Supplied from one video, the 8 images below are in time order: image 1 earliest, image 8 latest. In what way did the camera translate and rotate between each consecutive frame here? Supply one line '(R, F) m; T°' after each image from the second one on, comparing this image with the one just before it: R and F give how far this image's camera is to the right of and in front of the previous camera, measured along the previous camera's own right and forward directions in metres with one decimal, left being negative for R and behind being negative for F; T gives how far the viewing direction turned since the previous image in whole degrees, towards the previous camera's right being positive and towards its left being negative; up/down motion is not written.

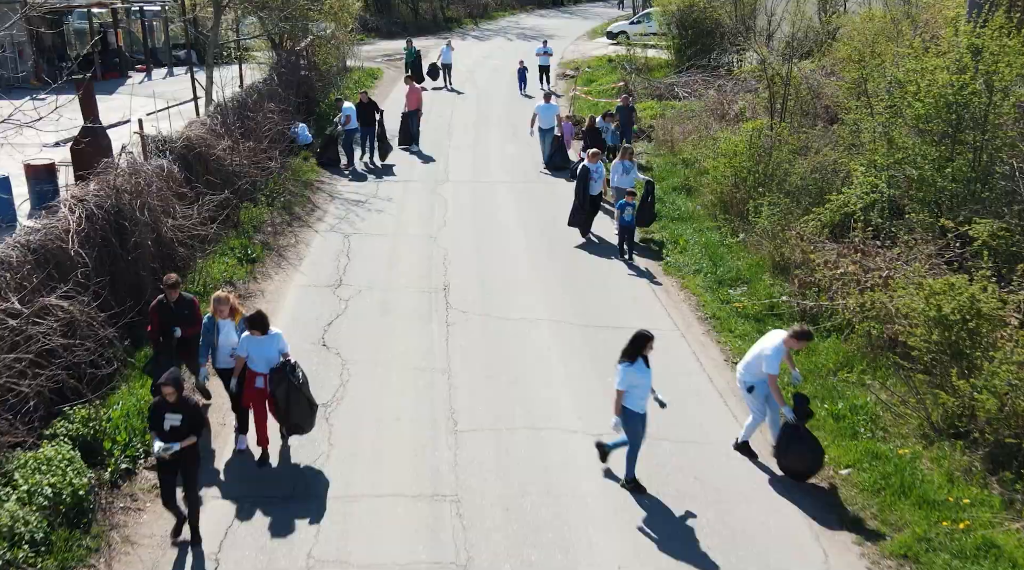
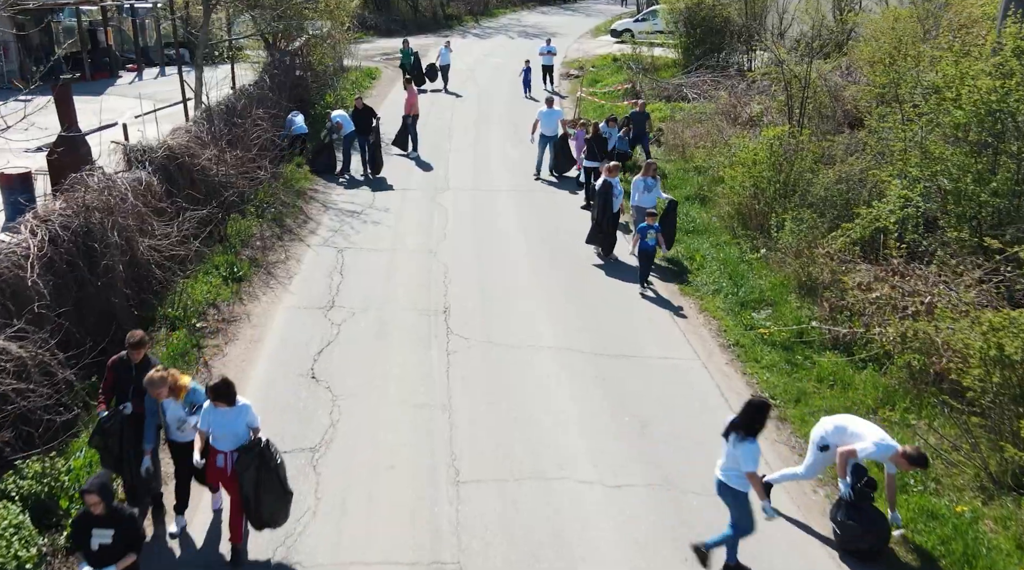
(-0.1, +0.9) m; 0°
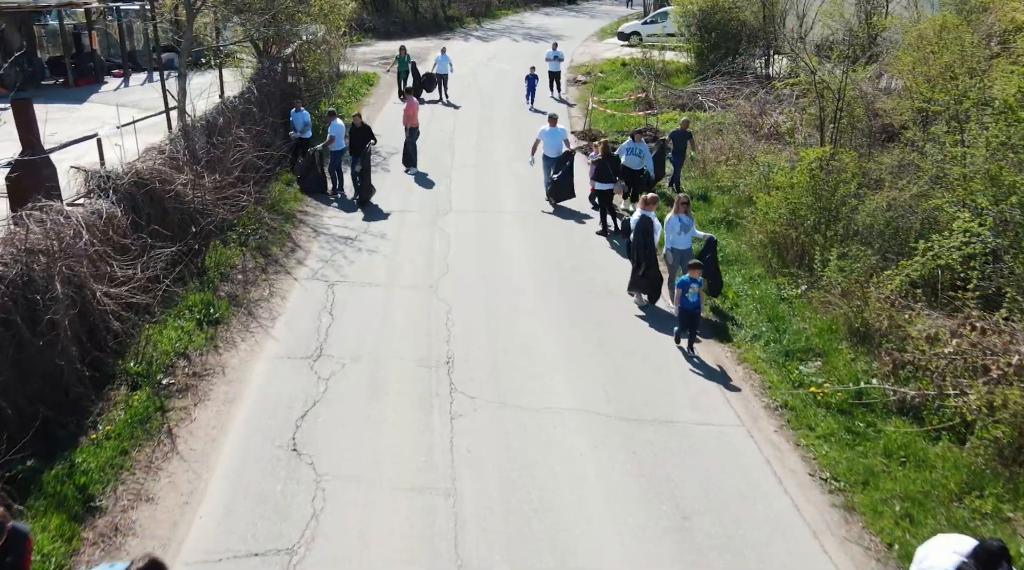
(-0.1, +1.4) m; 0°
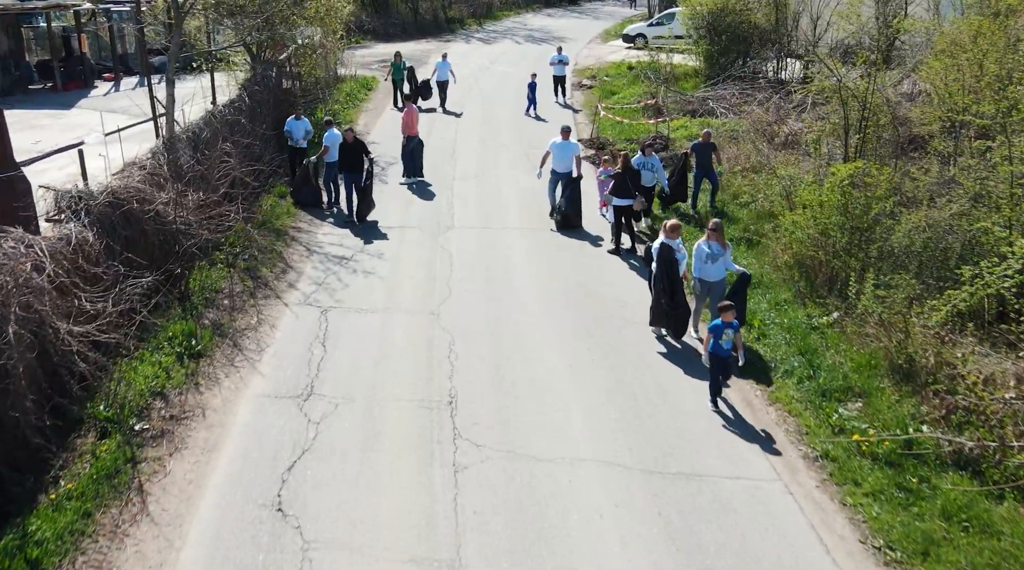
(-0.1, +0.9) m; 0°
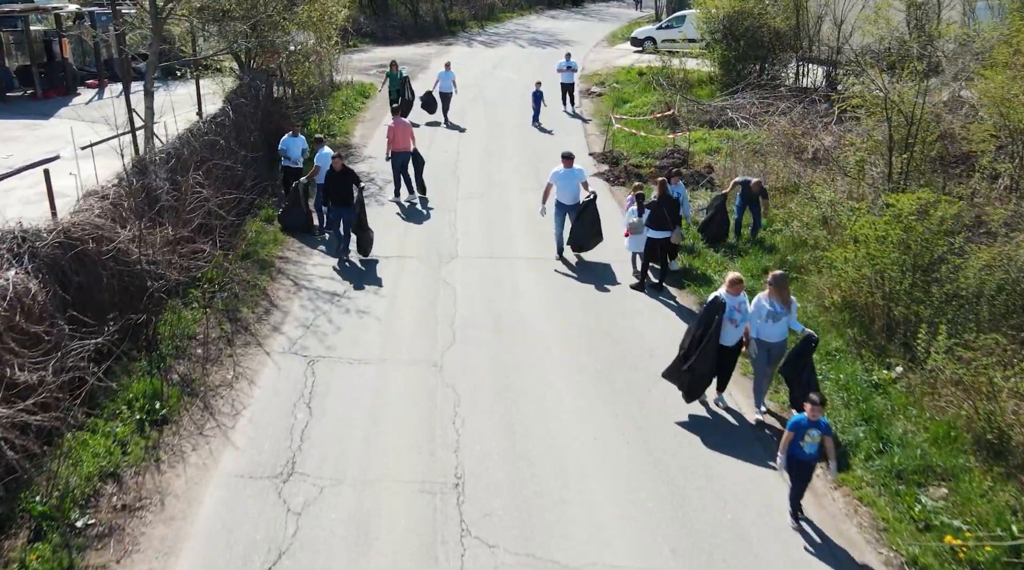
(-0.1, +1.4) m; 0°
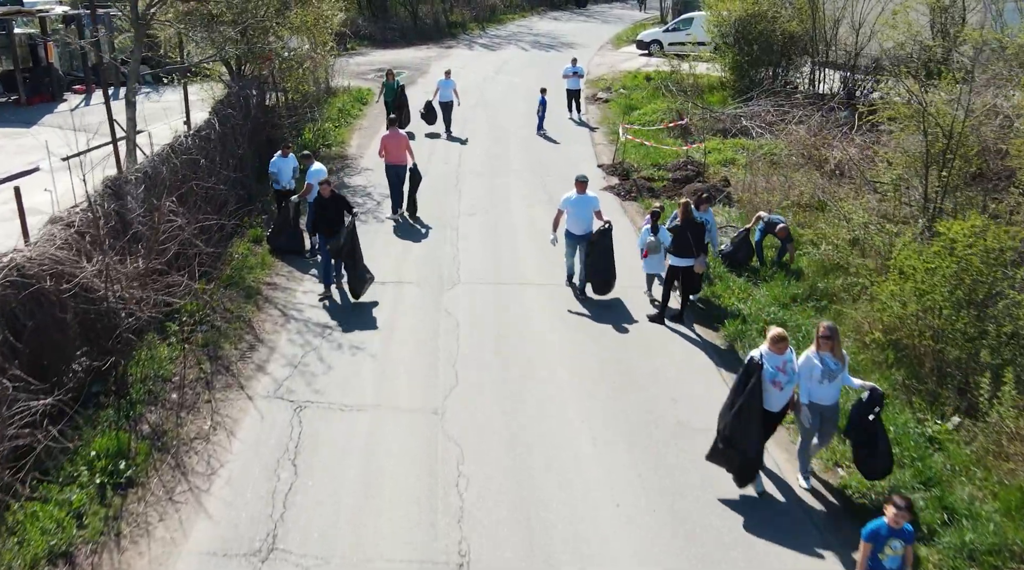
(-0.1, +1.0) m; 0°
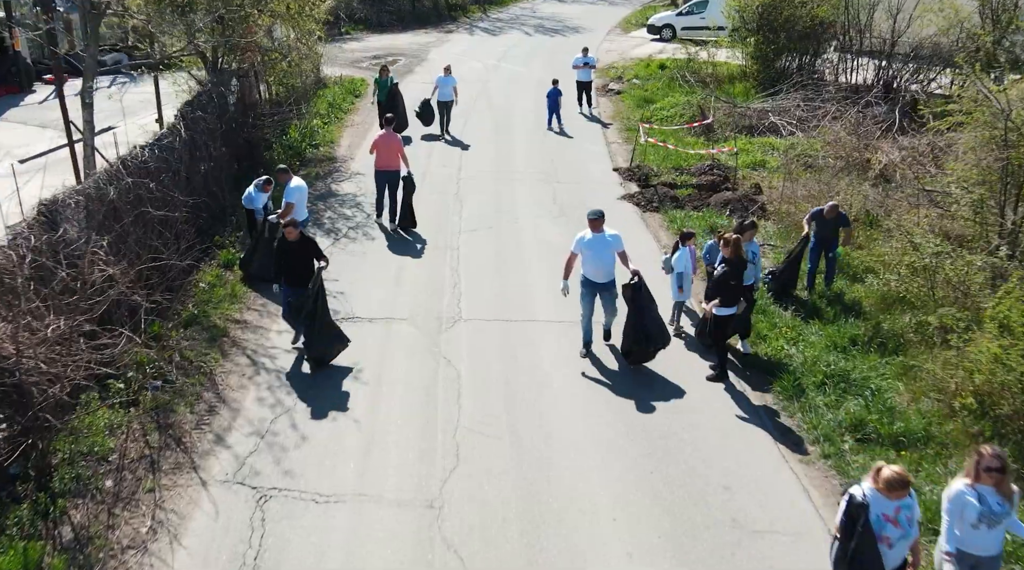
(-0.1, +1.7) m; 0°
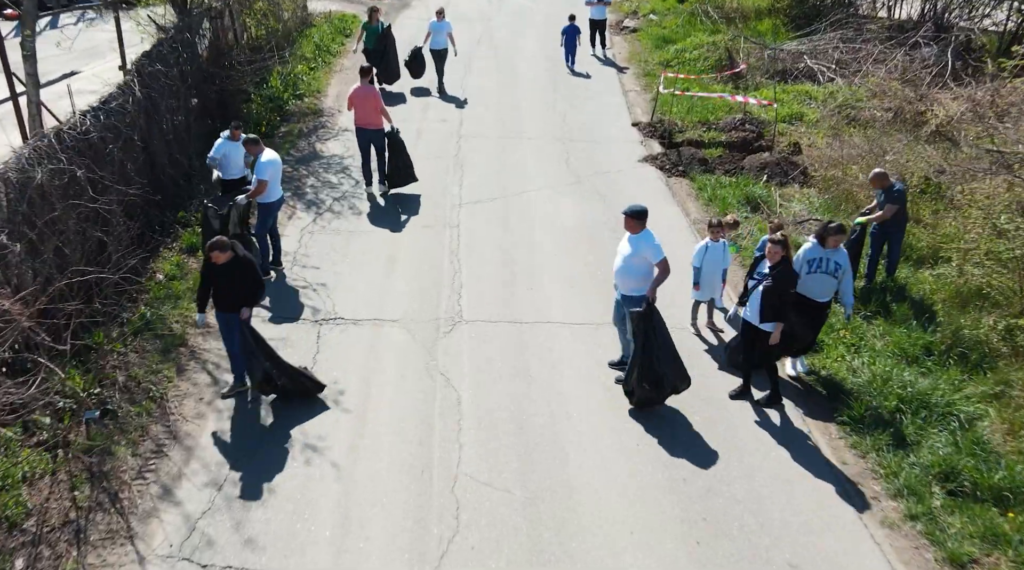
(-0.1, +1.6) m; 0°
